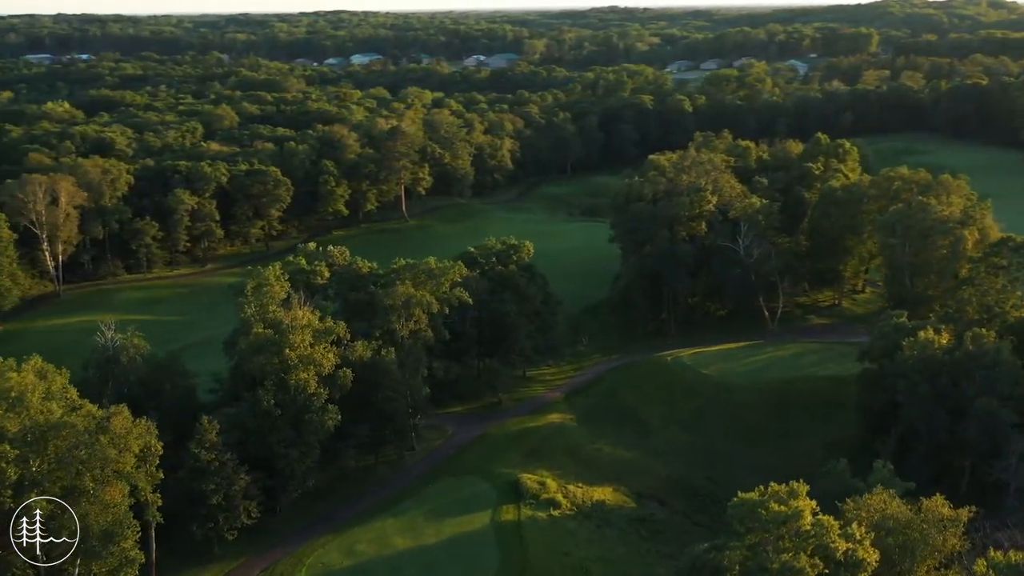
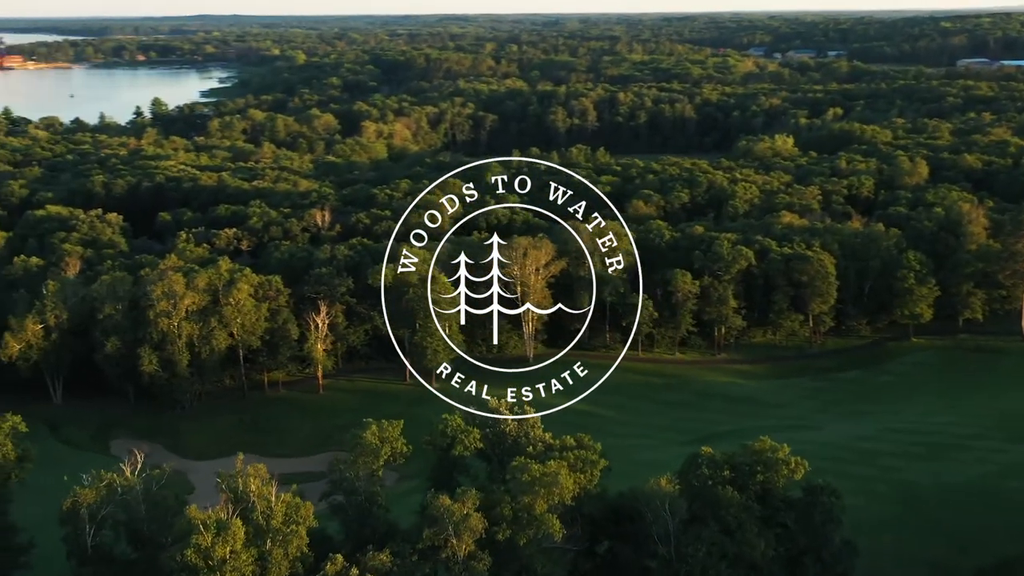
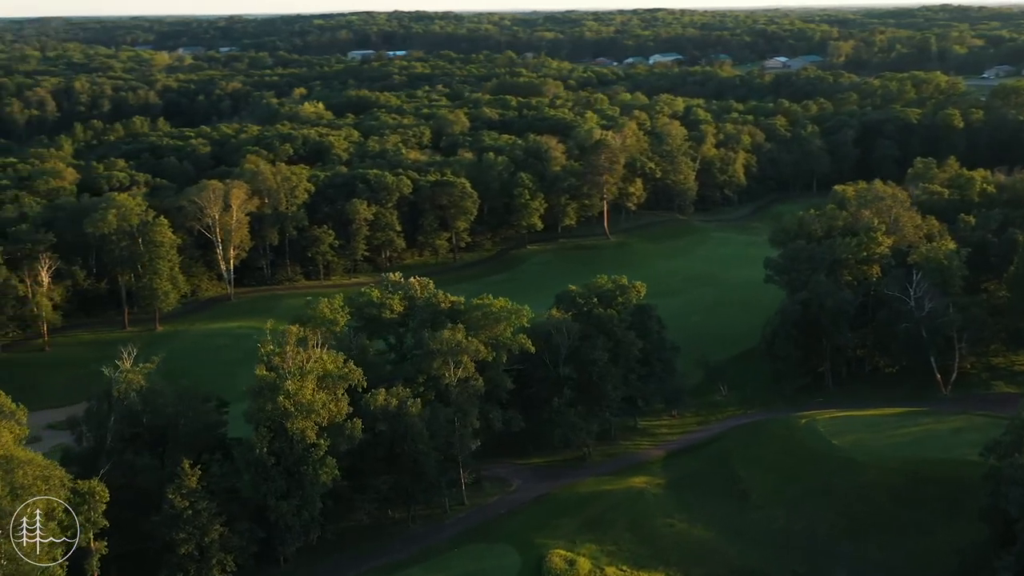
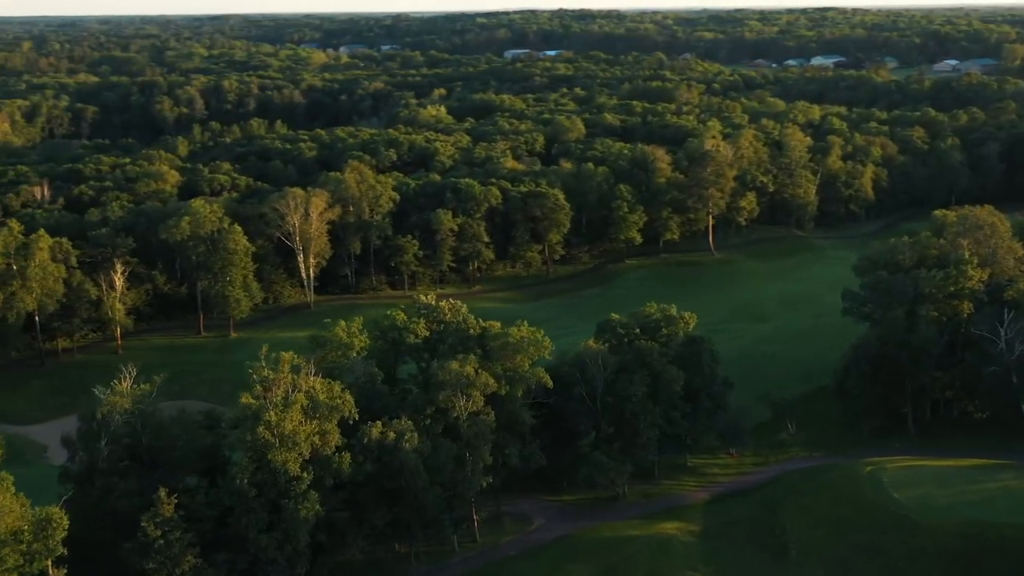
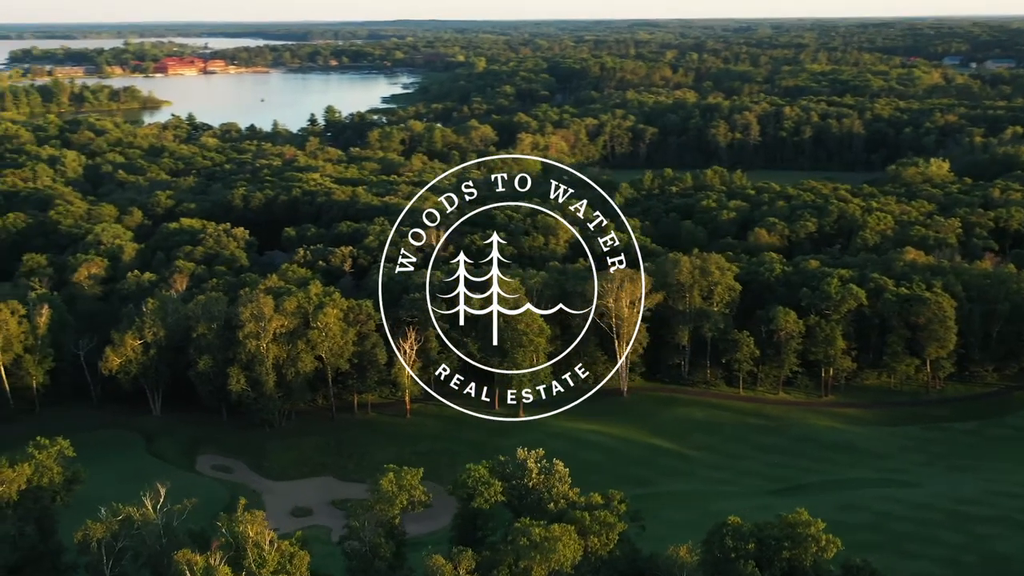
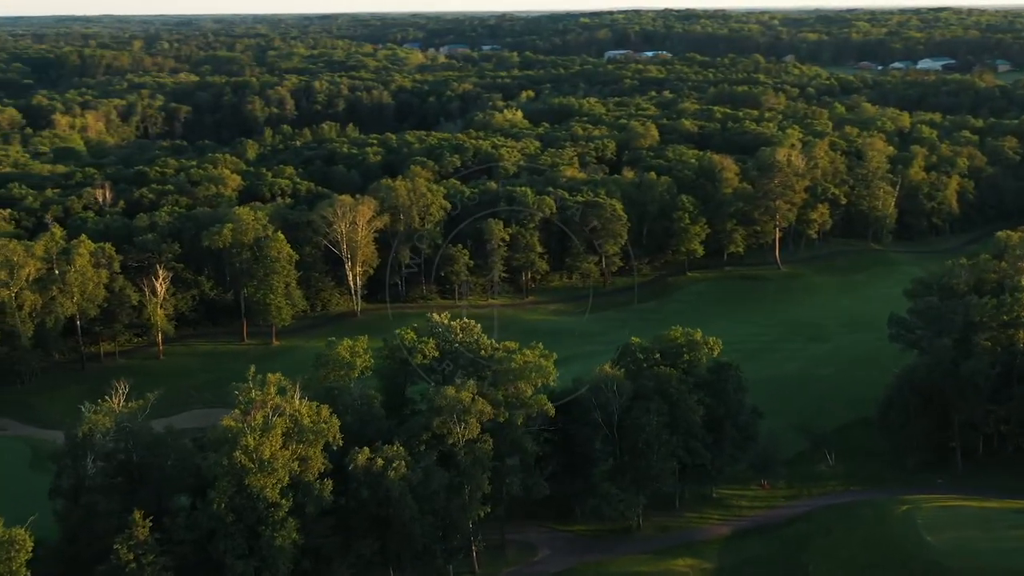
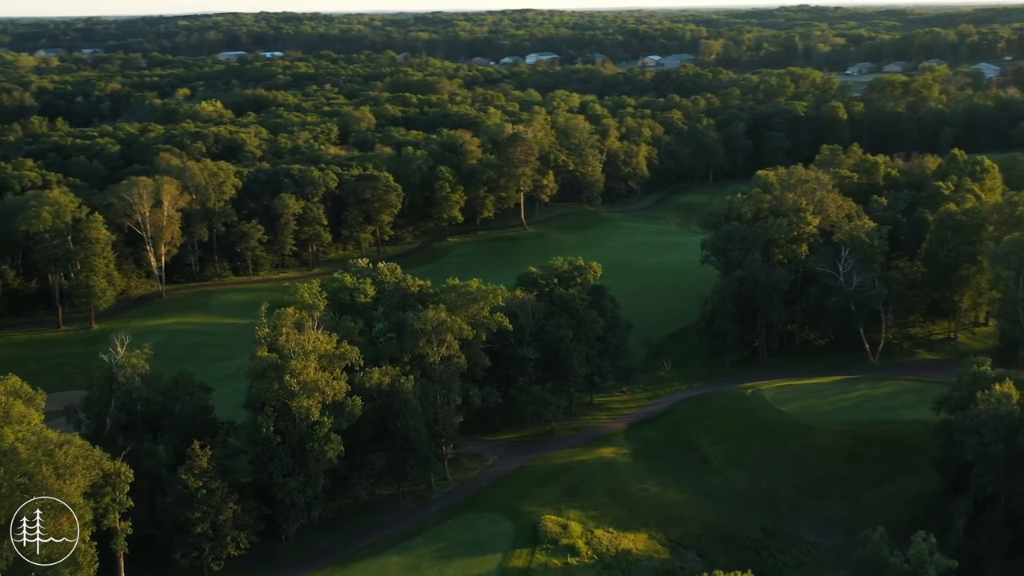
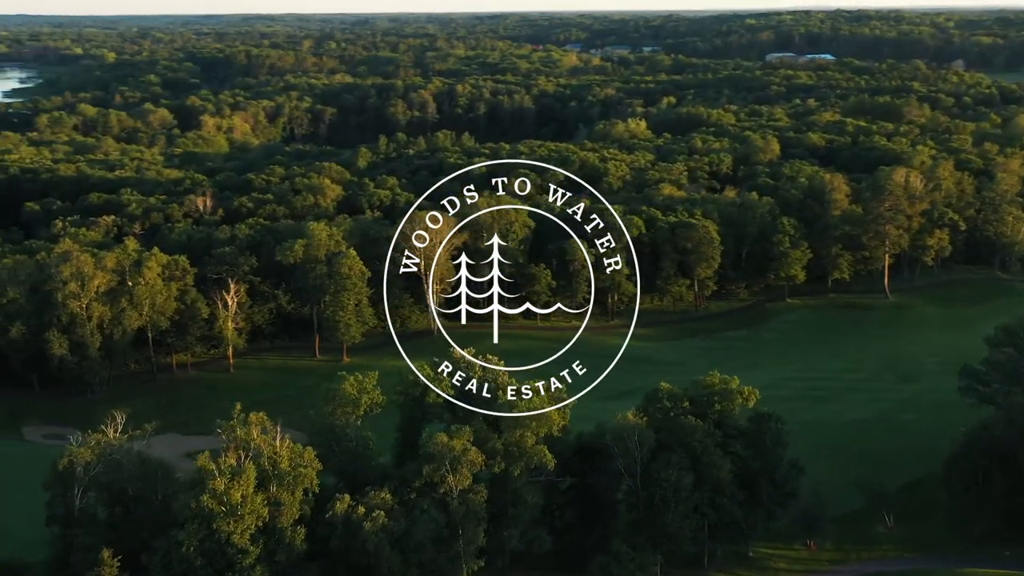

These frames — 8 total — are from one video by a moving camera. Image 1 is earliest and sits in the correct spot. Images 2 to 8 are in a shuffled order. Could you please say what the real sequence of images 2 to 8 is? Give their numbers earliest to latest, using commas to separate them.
7, 3, 4, 6, 8, 2, 5
